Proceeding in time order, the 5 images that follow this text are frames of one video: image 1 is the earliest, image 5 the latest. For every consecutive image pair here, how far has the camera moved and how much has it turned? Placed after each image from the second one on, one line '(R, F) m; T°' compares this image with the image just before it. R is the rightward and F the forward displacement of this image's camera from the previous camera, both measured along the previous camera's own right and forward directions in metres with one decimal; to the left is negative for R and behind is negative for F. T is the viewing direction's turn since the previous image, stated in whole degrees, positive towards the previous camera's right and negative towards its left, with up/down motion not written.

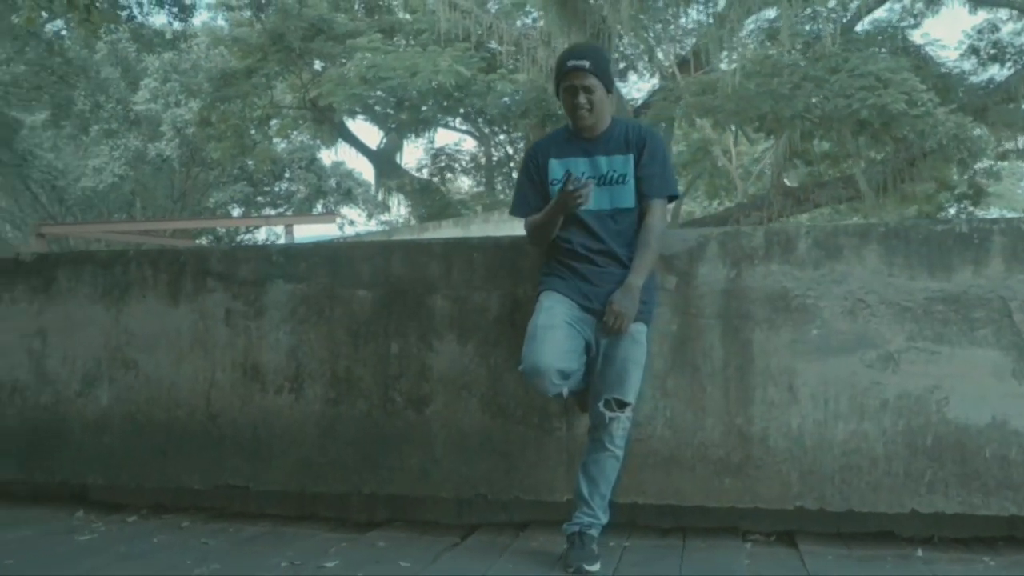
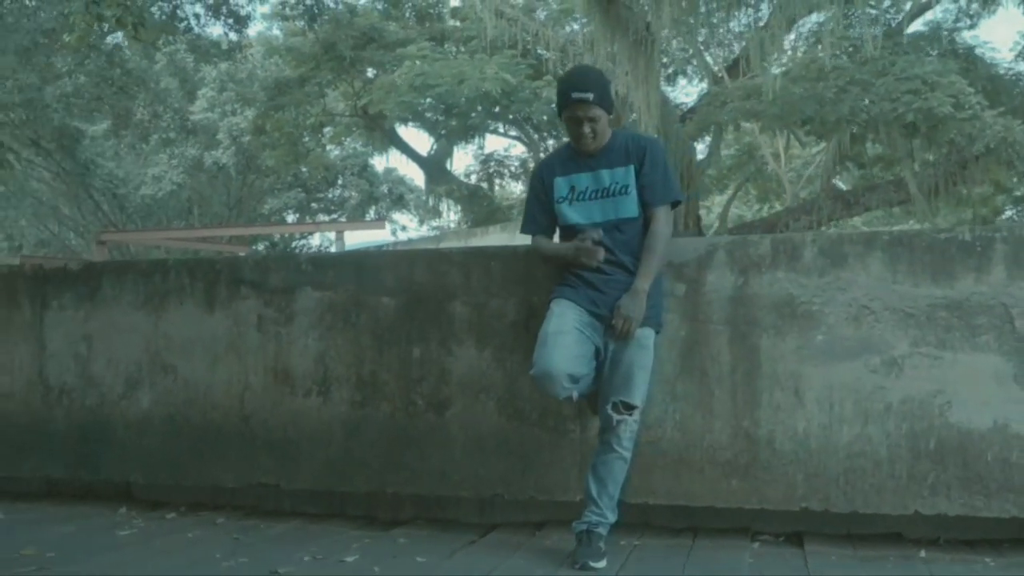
(+0.2, -0.2) m; -3°
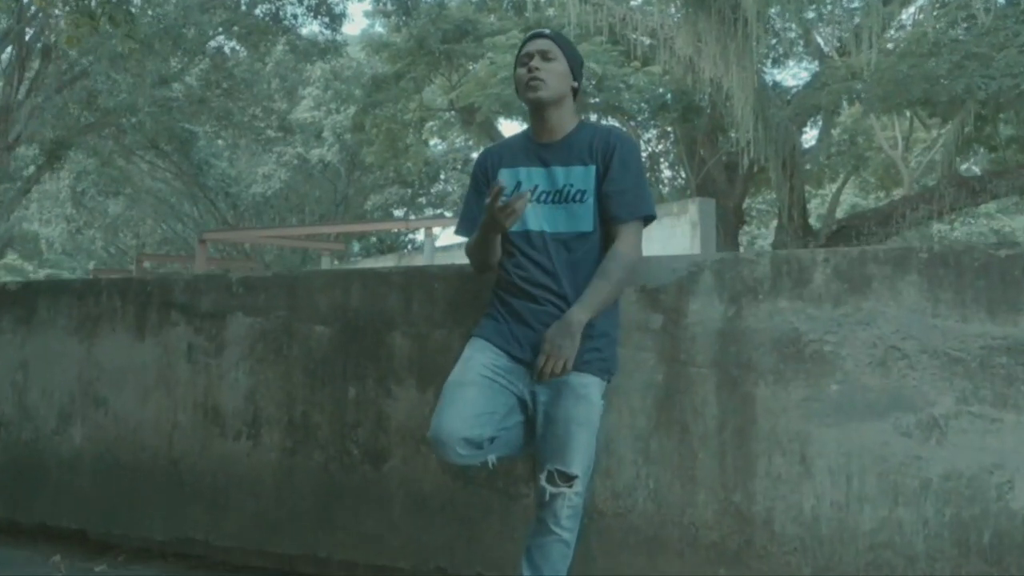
(+0.6, +0.8) m; -7°
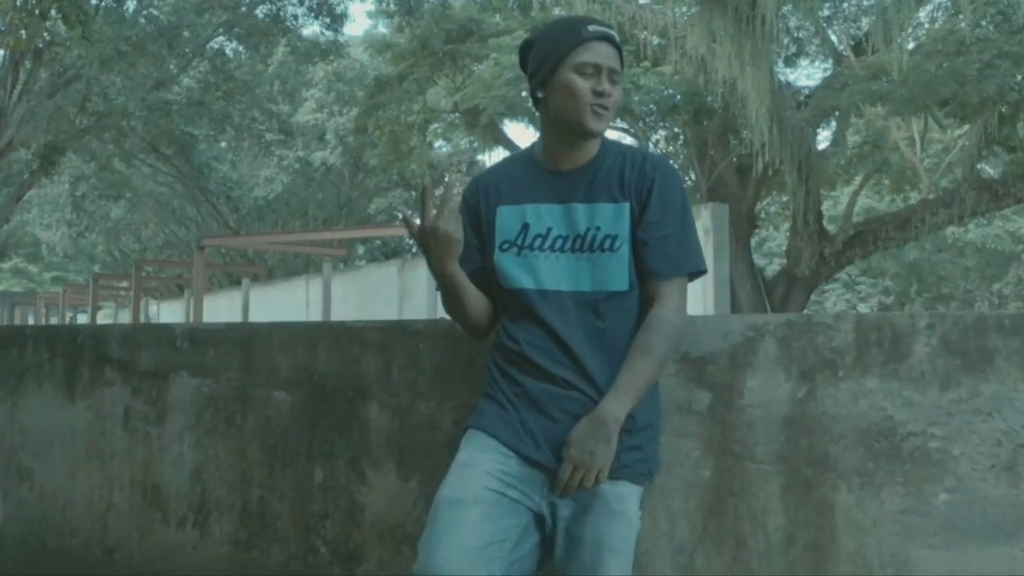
(0.0, +0.7) m; 0°
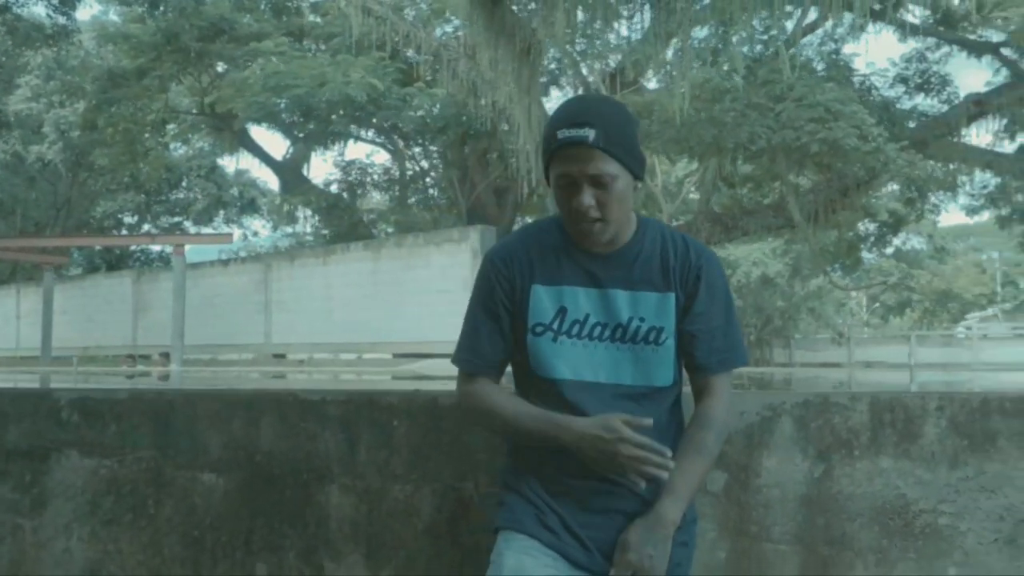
(-0.7, +0.3) m; +16°
